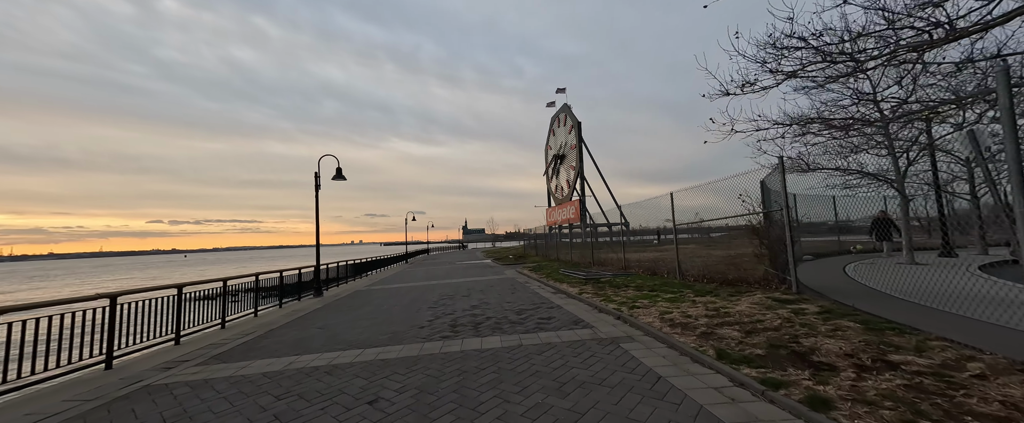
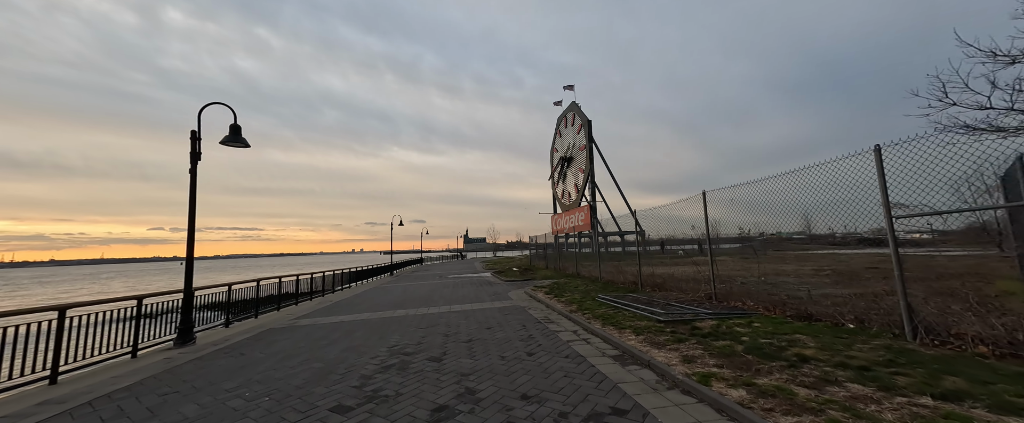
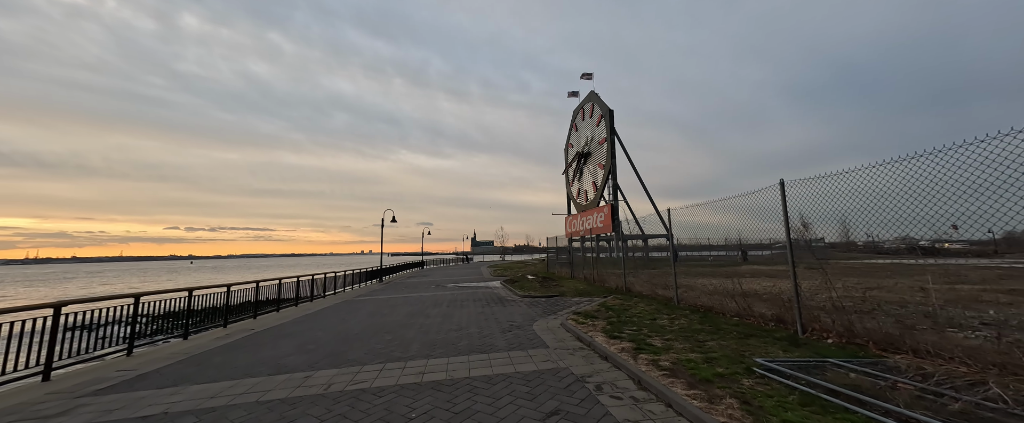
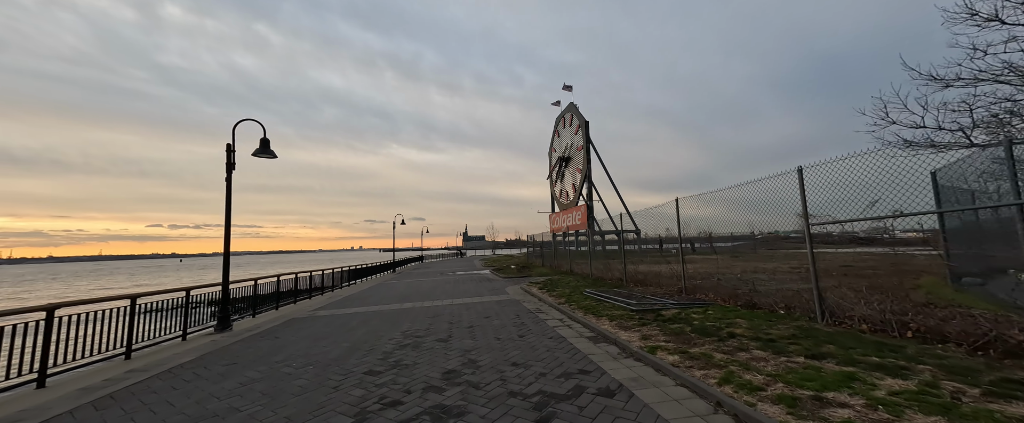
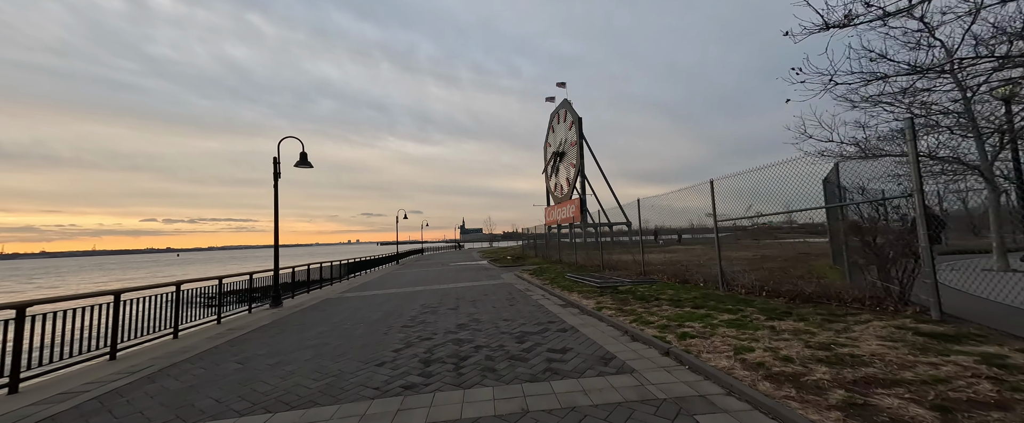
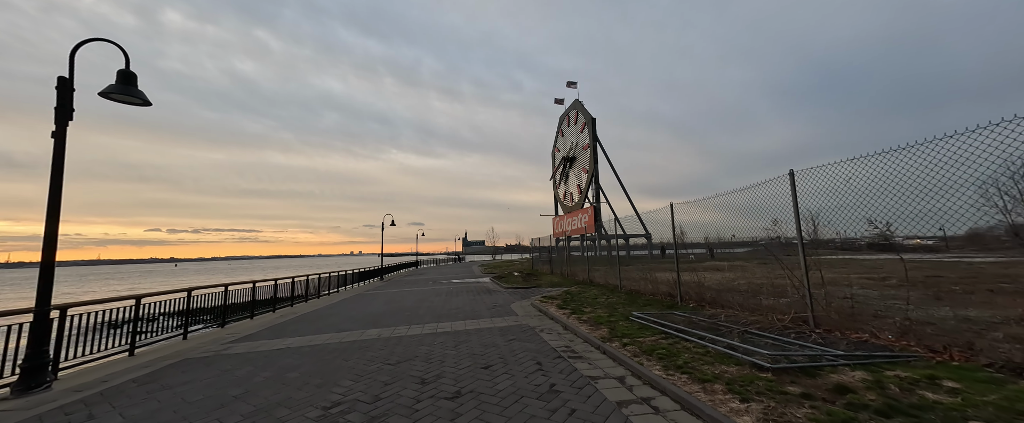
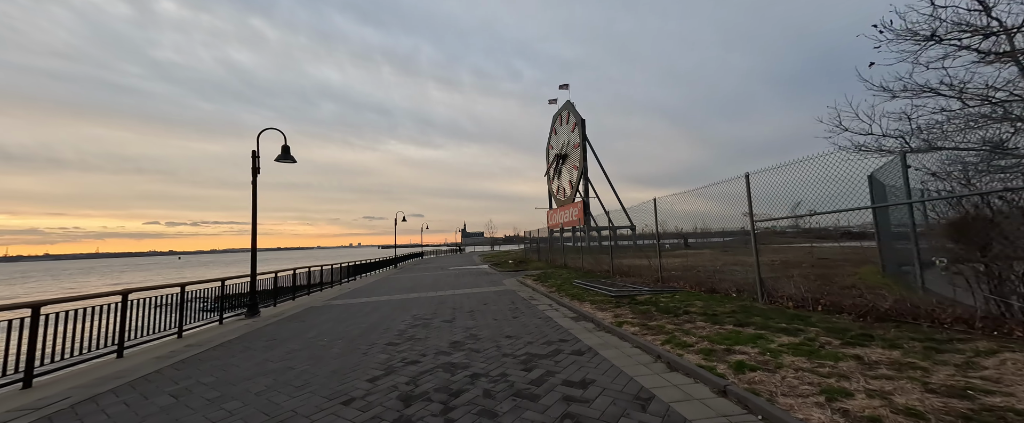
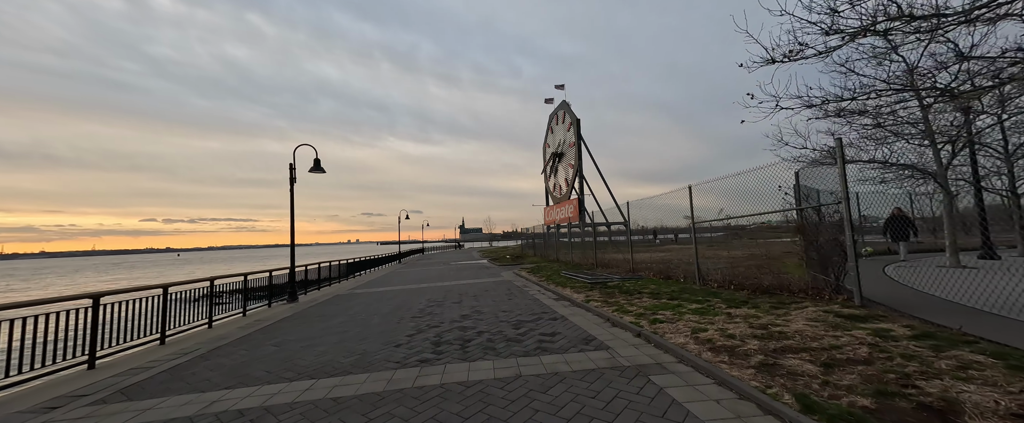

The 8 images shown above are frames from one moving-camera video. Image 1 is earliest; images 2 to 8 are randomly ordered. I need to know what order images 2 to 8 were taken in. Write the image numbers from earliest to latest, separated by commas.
8, 5, 7, 4, 2, 6, 3
